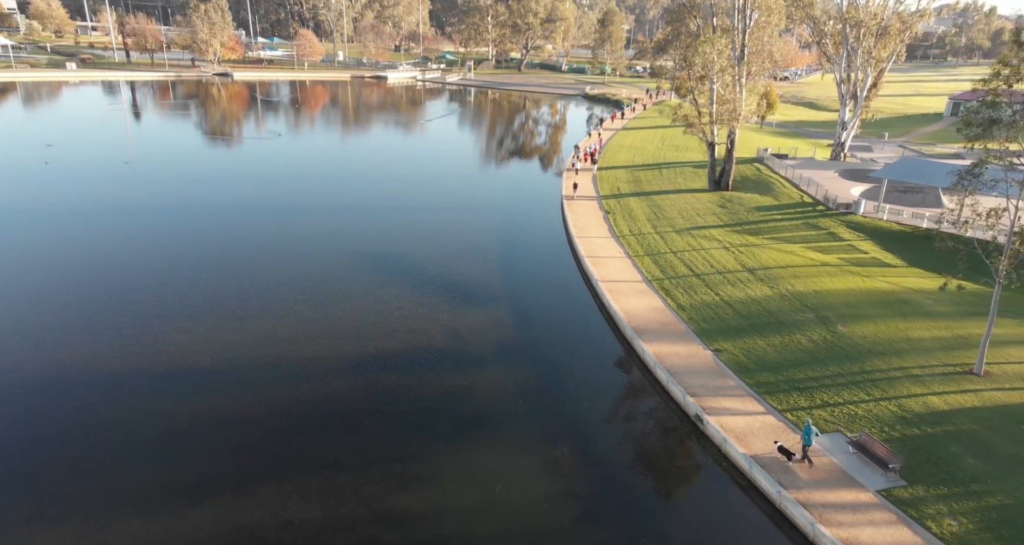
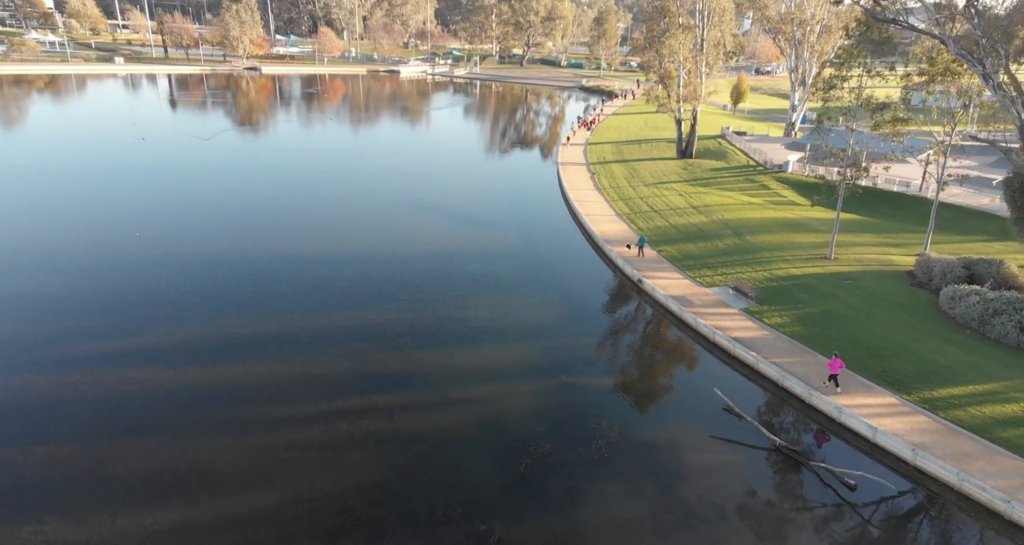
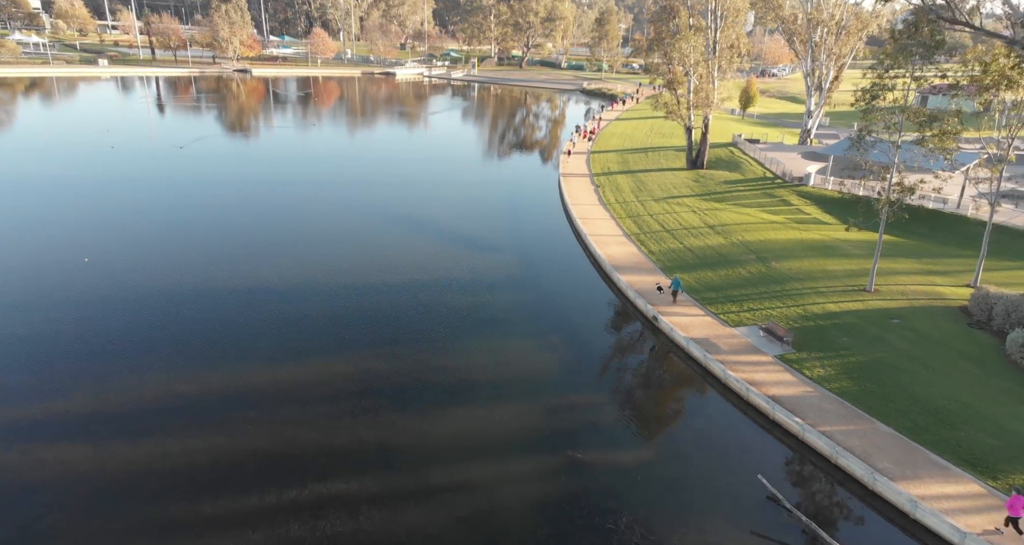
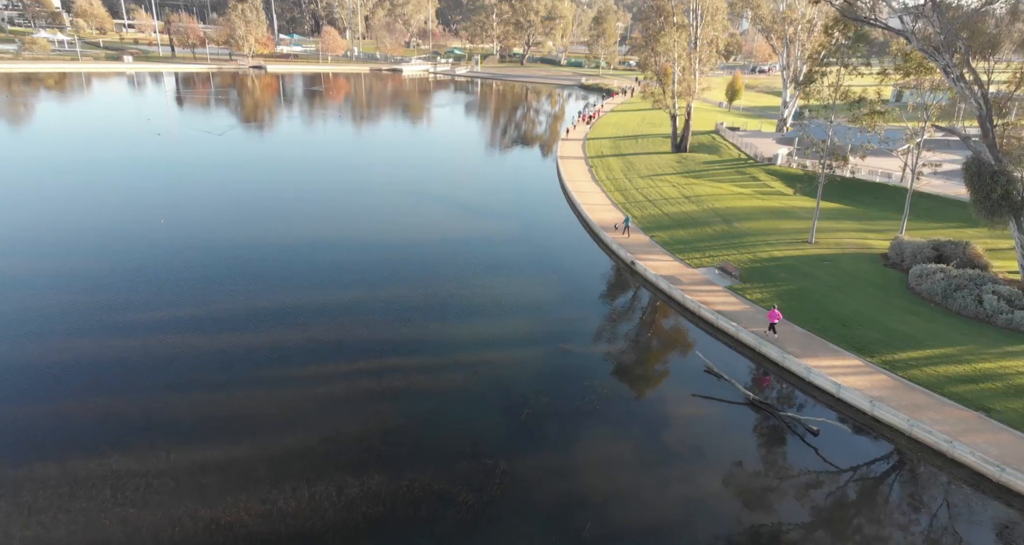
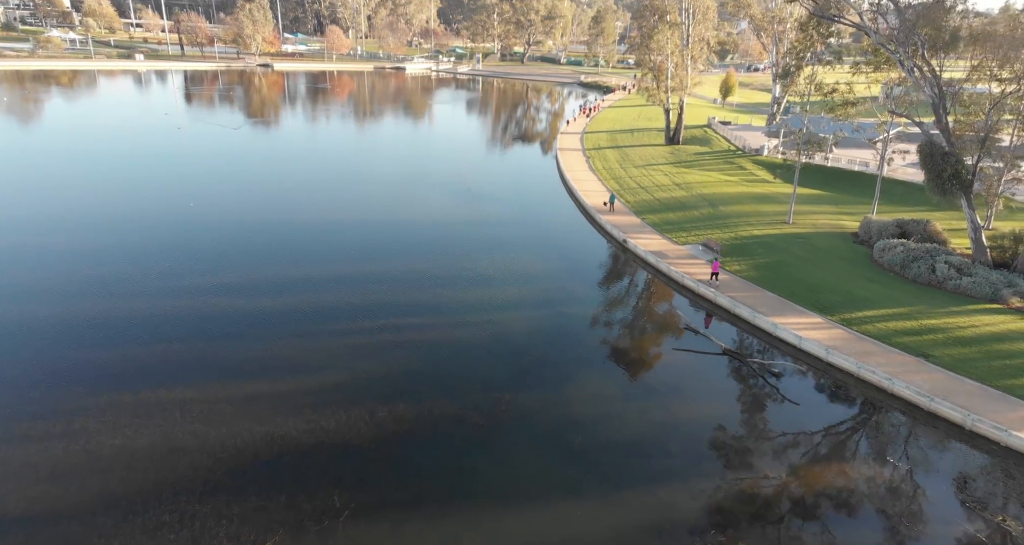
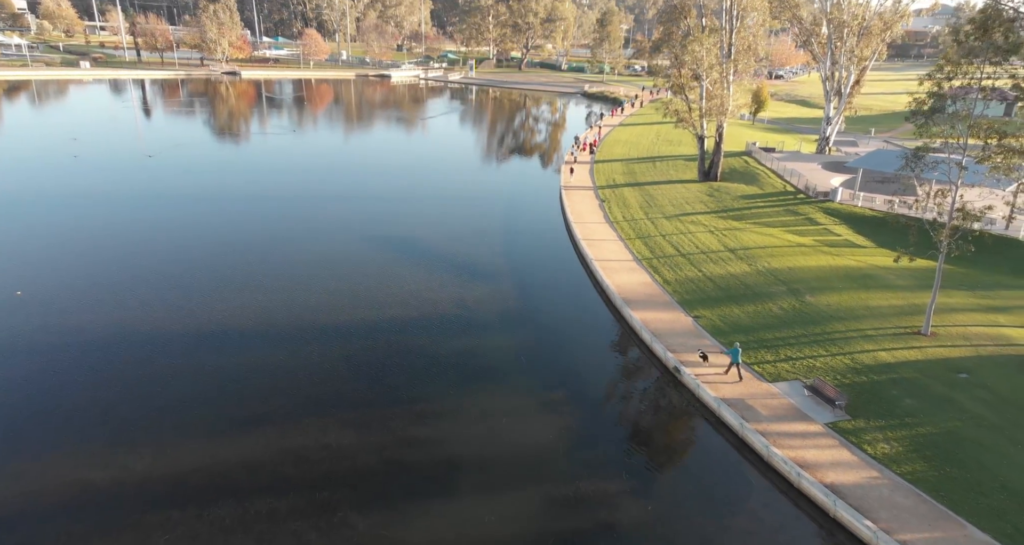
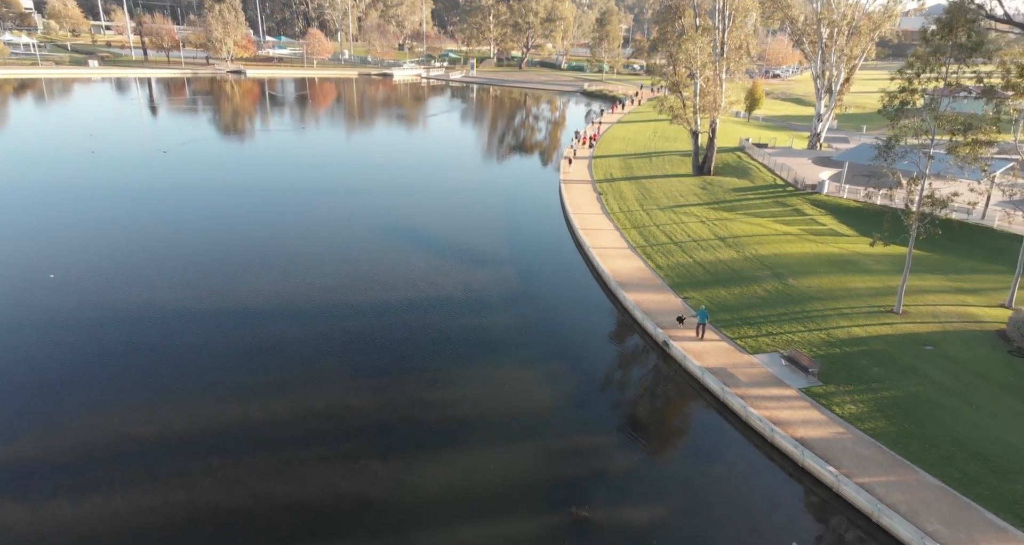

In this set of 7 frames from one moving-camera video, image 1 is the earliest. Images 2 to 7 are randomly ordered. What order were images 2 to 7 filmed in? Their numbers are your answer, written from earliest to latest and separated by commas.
6, 7, 3, 2, 4, 5
